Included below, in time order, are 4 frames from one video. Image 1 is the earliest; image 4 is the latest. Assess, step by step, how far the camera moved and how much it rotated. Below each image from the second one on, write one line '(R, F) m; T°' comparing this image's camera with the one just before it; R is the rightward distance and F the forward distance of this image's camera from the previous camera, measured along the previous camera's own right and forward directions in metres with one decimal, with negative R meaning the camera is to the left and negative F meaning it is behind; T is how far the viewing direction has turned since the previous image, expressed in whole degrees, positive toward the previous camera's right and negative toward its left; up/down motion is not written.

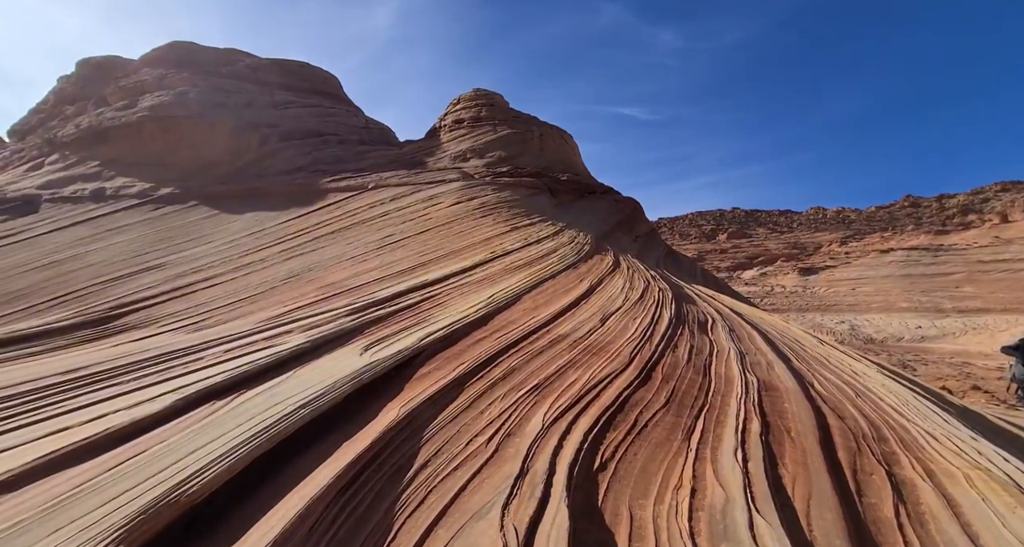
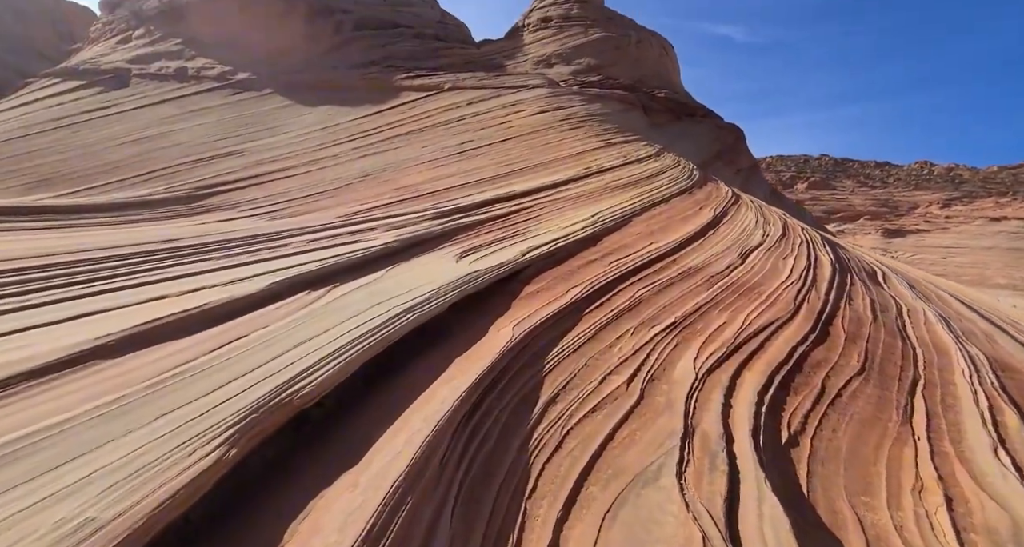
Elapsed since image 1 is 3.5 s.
(-0.6, +0.5) m; -6°
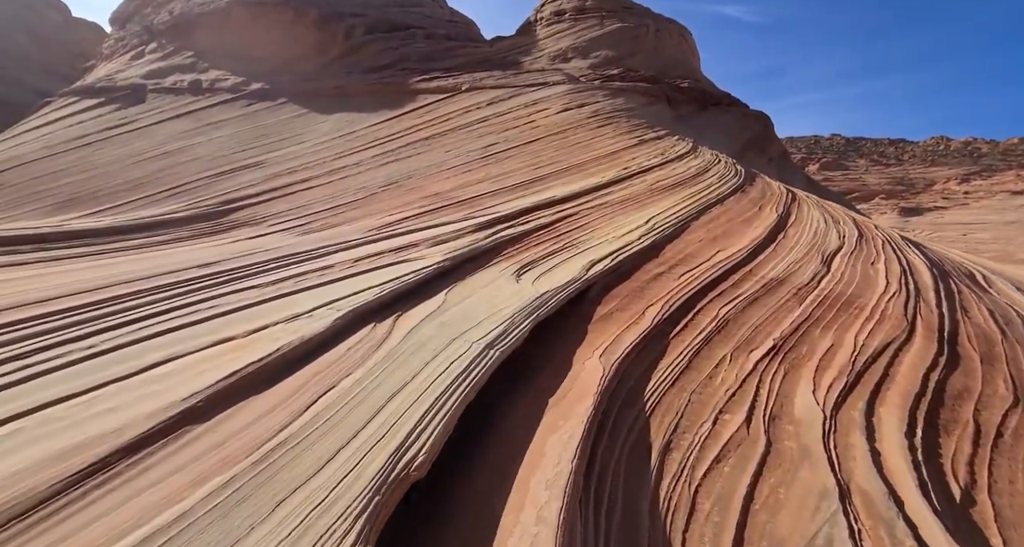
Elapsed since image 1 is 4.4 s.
(-0.4, +0.2) m; -1°
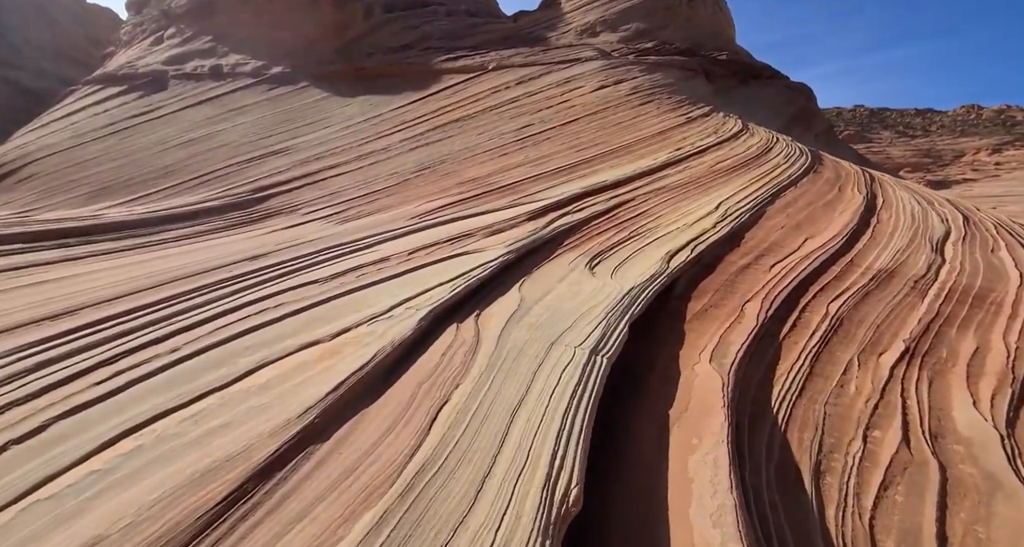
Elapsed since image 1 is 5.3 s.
(-0.5, +0.2) m; -2°
